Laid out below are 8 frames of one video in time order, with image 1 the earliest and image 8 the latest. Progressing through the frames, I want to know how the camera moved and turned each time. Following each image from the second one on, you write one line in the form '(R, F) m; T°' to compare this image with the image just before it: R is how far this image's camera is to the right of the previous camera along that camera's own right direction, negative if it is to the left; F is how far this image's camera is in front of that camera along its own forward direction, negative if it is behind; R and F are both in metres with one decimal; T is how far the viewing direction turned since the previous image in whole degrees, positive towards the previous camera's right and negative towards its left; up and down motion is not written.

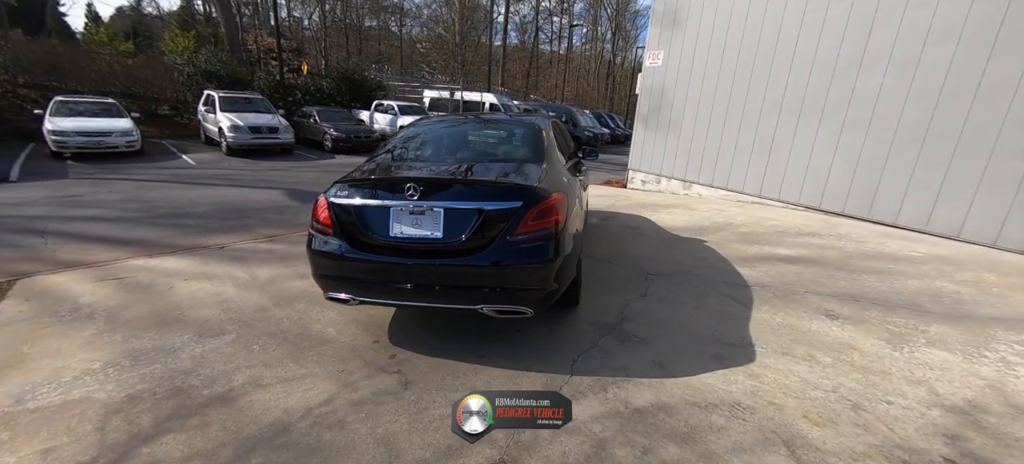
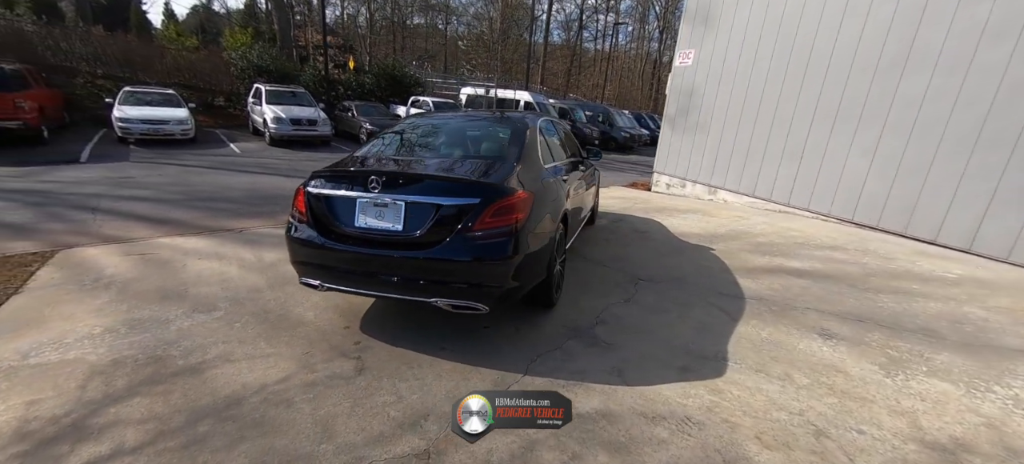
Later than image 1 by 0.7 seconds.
(+0.5, 0.0) m; -6°
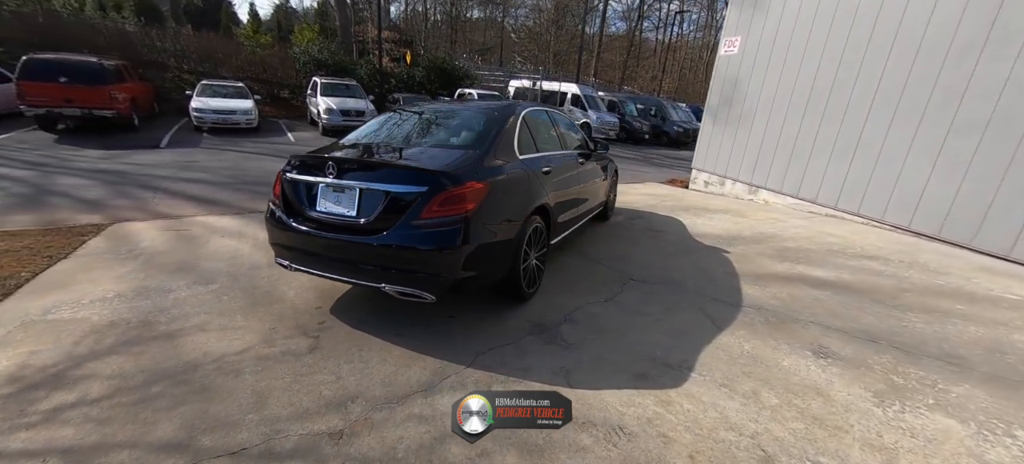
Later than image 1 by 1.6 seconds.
(+0.7, +0.1) m; -8°
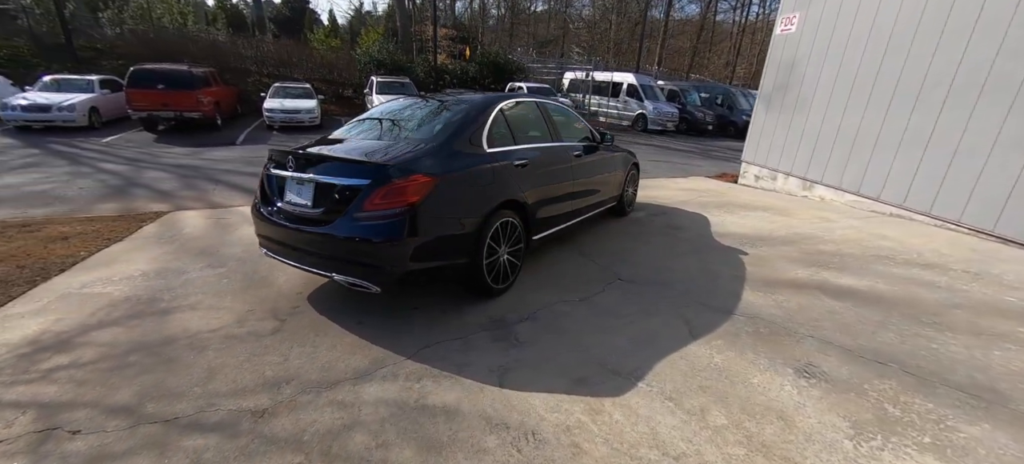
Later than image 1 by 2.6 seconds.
(+0.8, +0.1) m; -10°
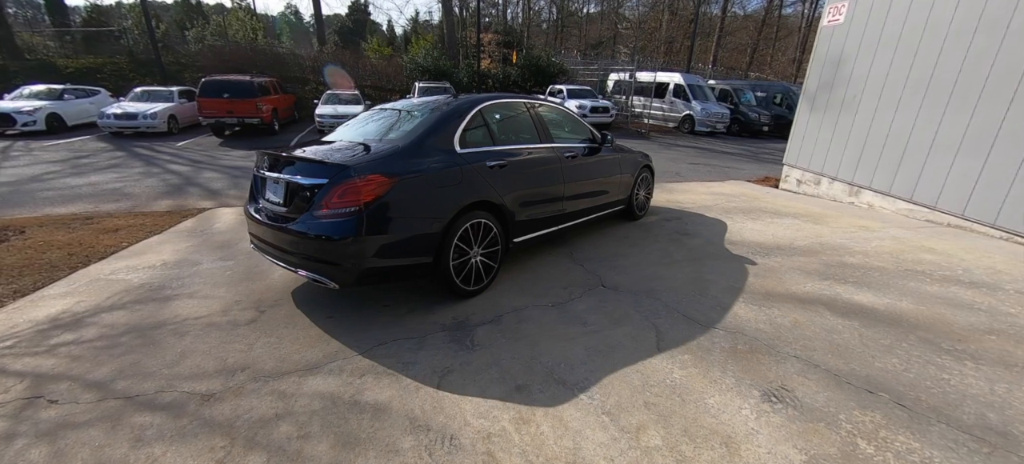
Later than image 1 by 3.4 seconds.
(+0.6, +0.1) m; -8°
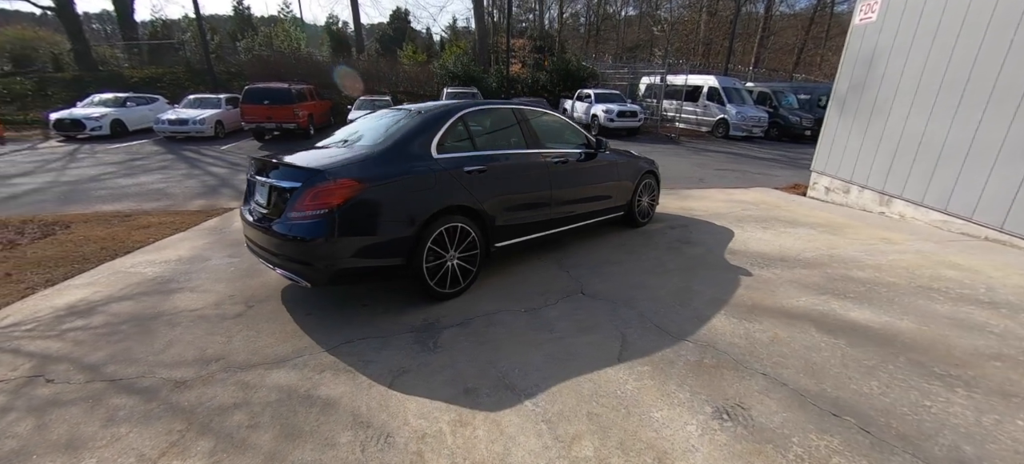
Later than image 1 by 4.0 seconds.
(+0.5, 0.0) m; -5°
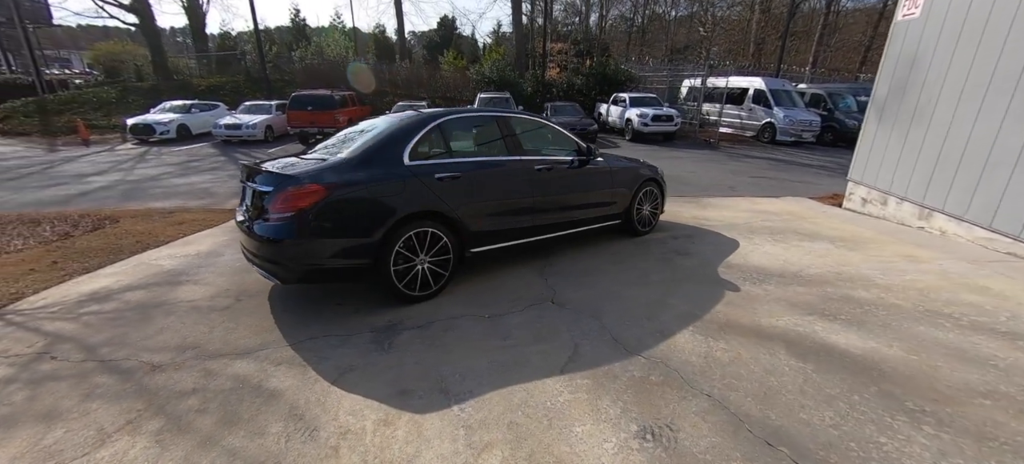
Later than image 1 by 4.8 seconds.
(+0.6, 0.0) m; -7°
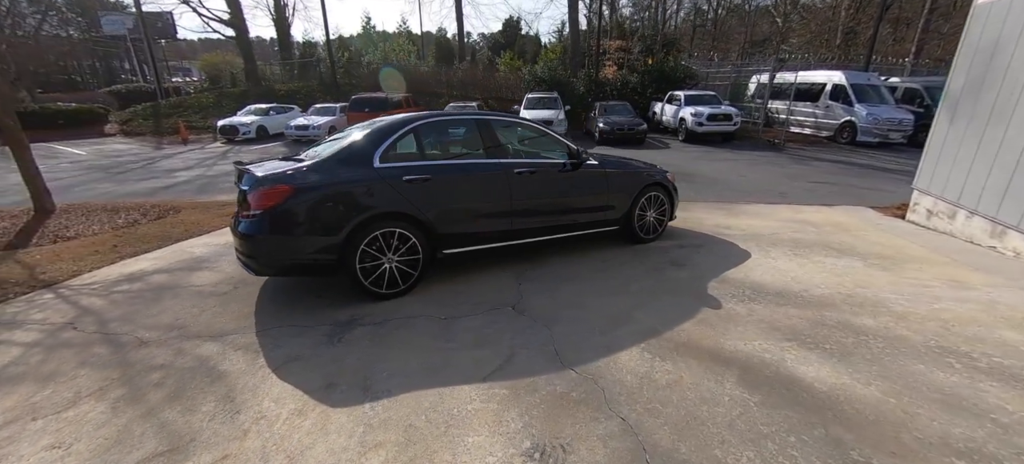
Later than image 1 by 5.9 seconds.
(+0.8, +0.1) m; -9°
